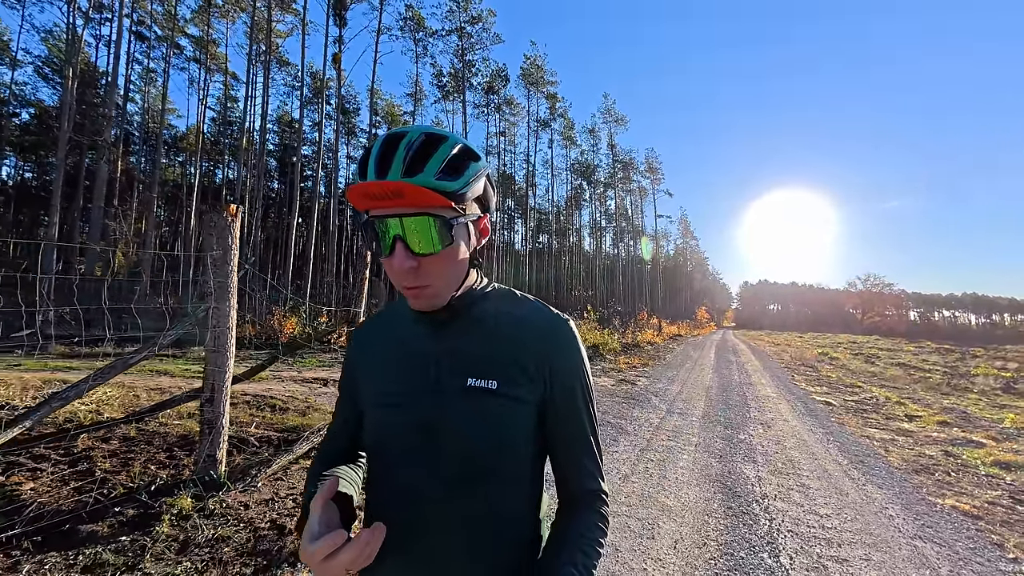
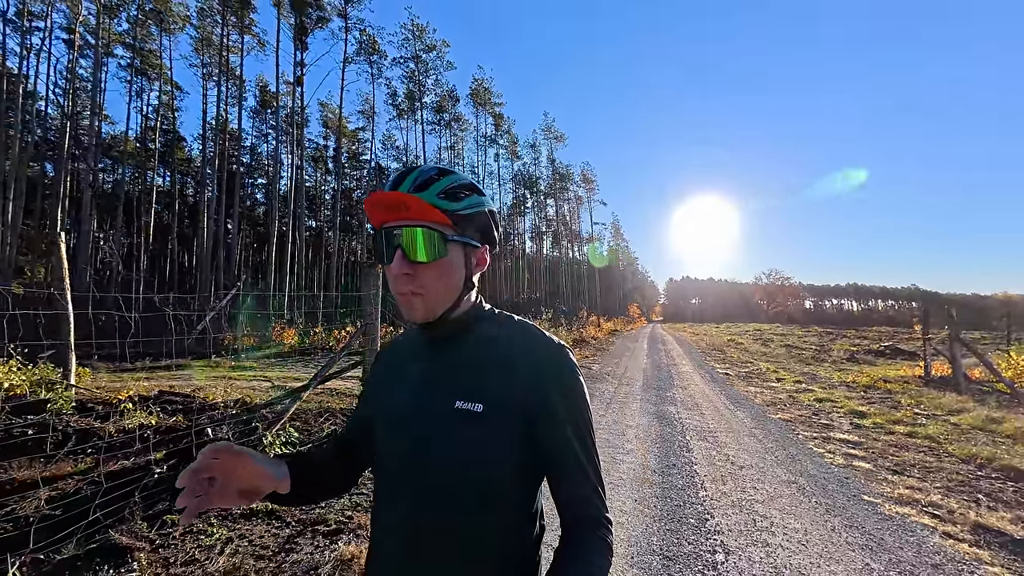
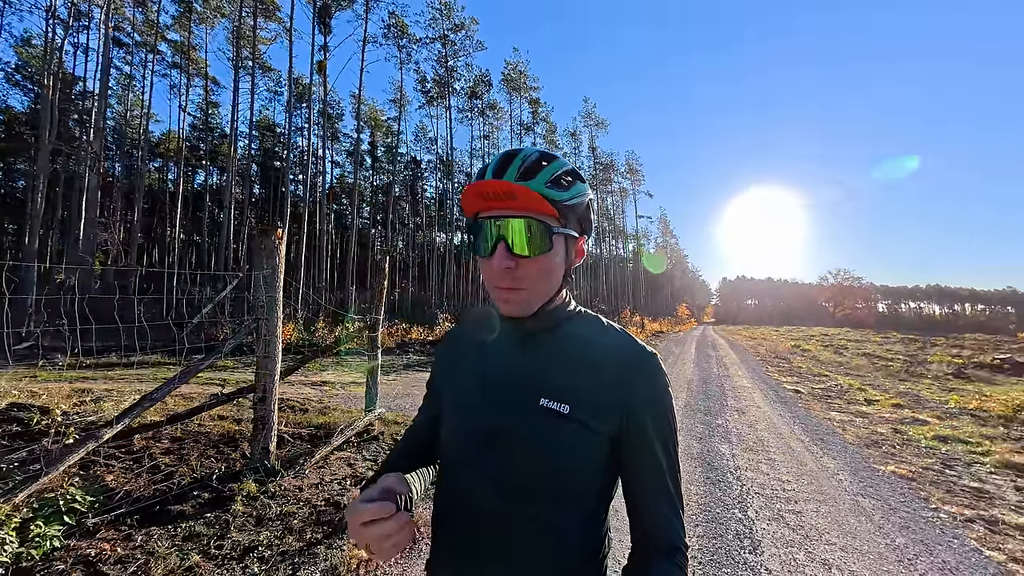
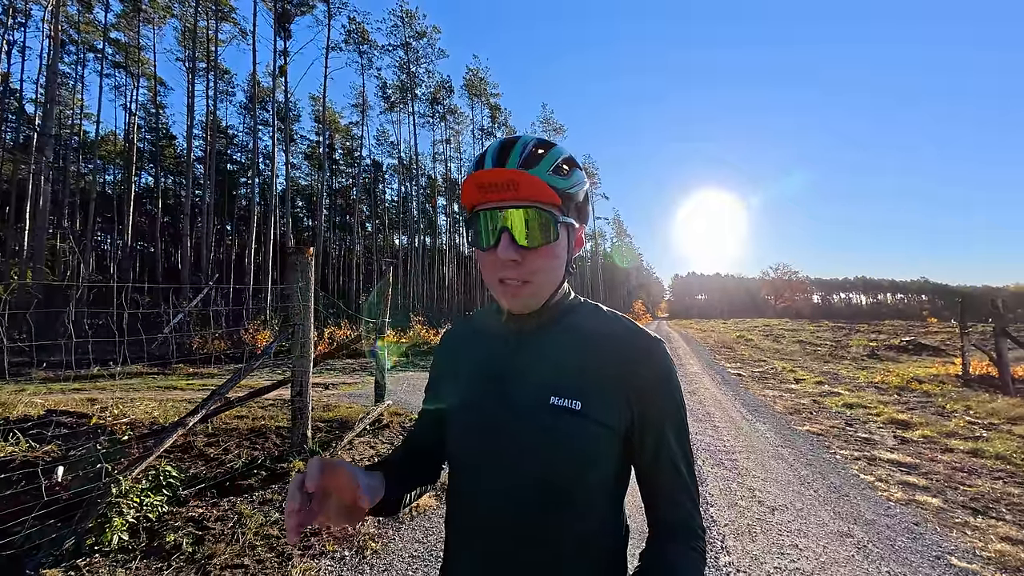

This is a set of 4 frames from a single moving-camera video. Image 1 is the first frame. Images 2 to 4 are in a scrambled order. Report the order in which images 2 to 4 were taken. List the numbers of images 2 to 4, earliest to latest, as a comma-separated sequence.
3, 4, 2
